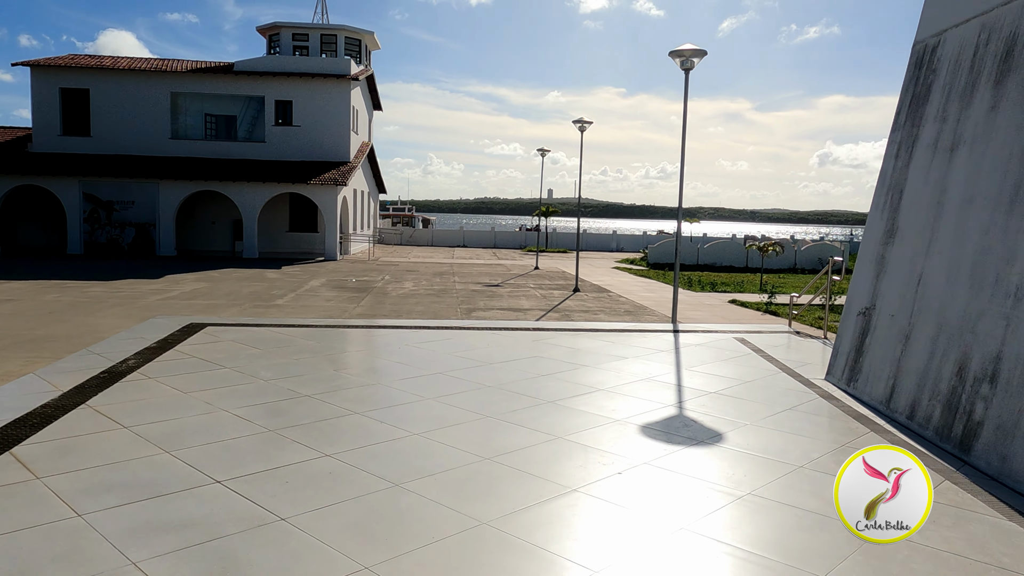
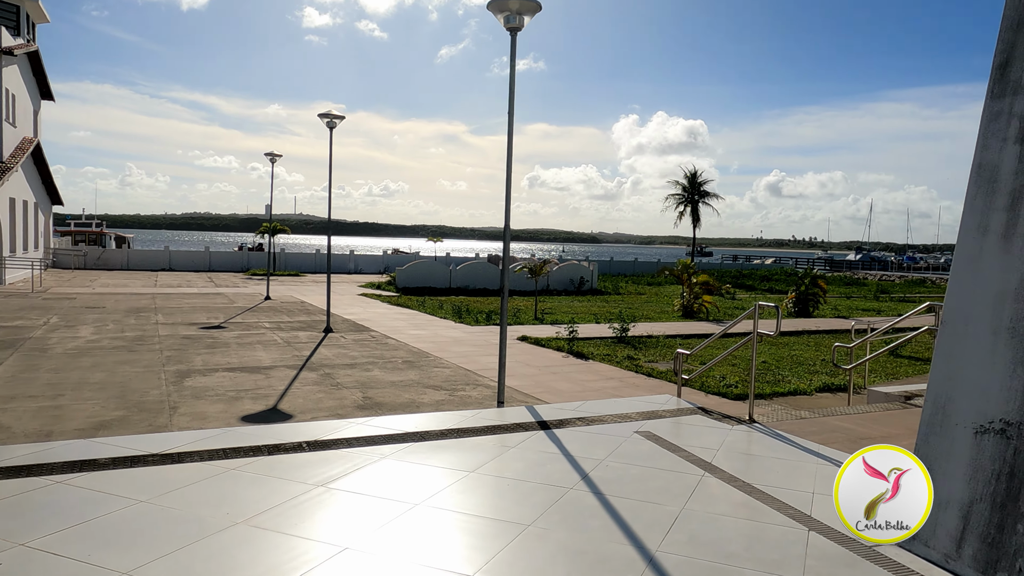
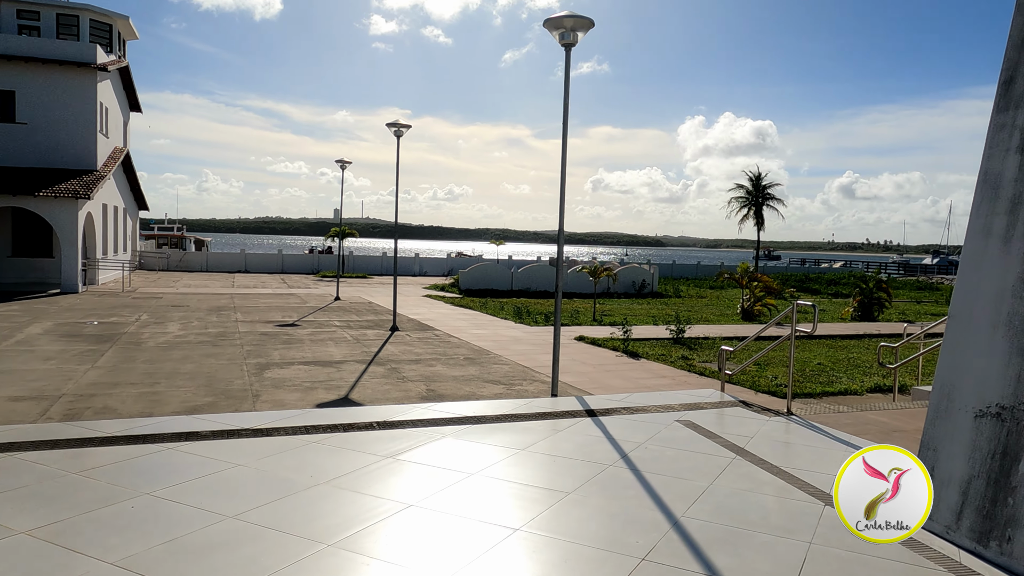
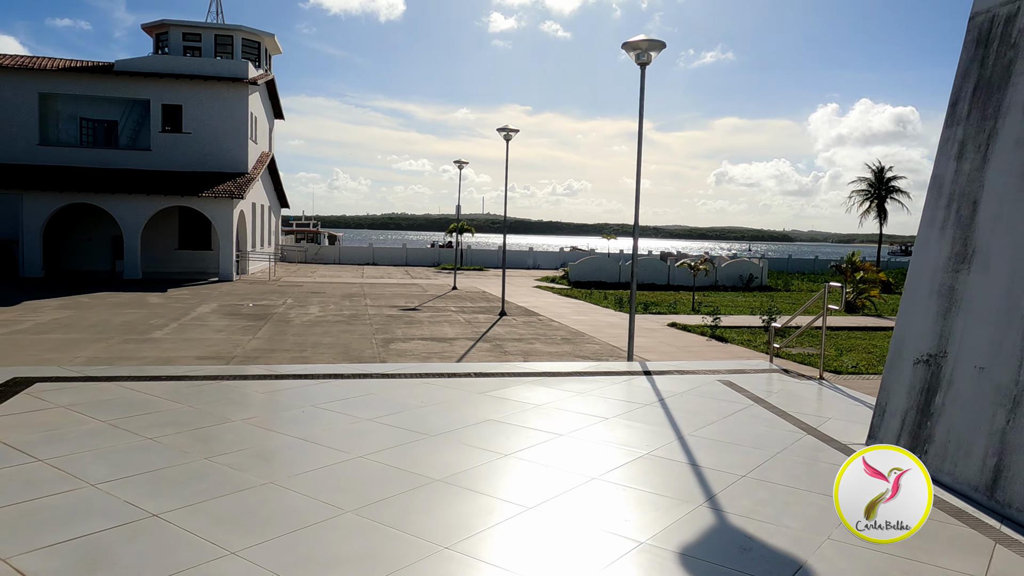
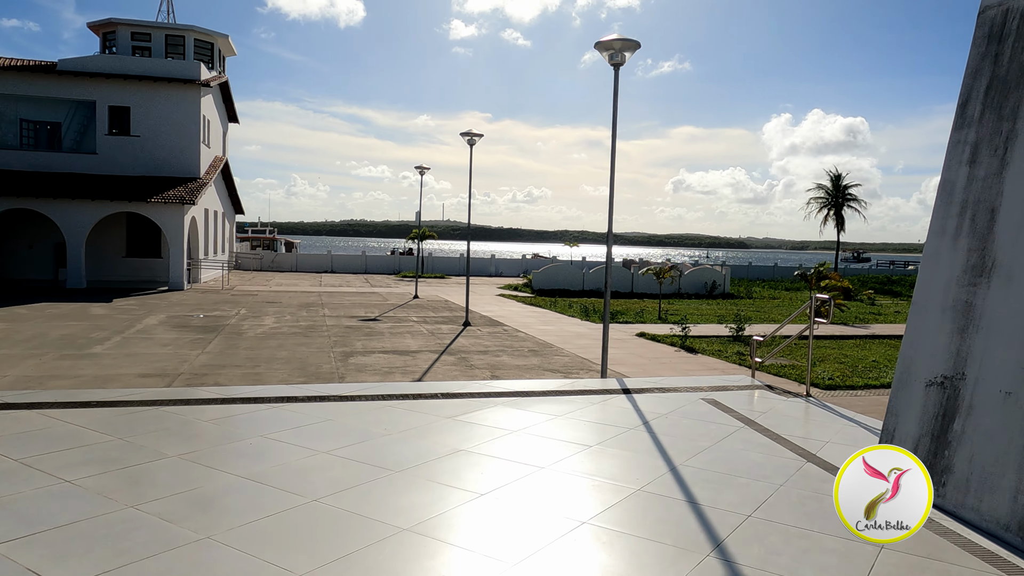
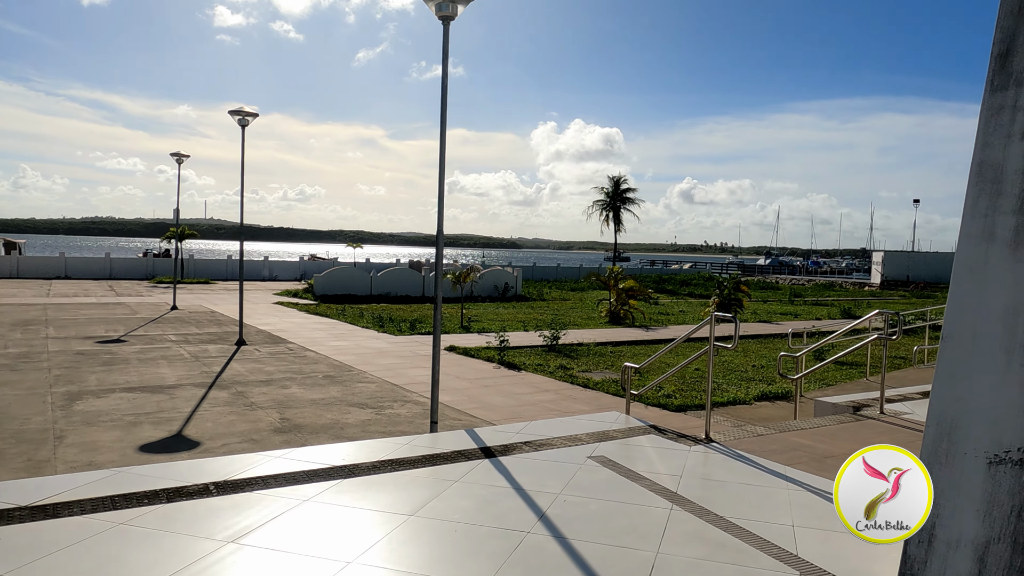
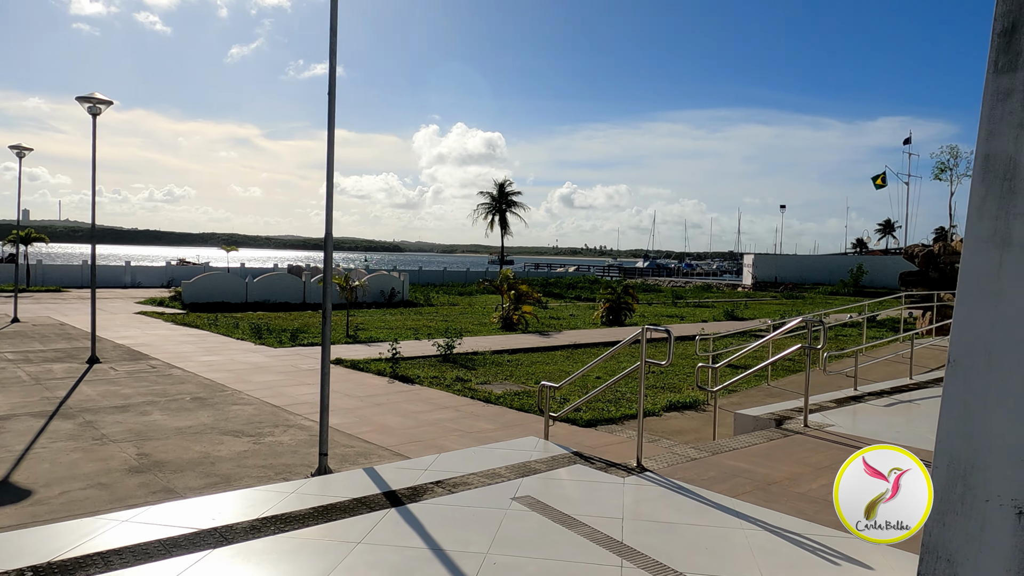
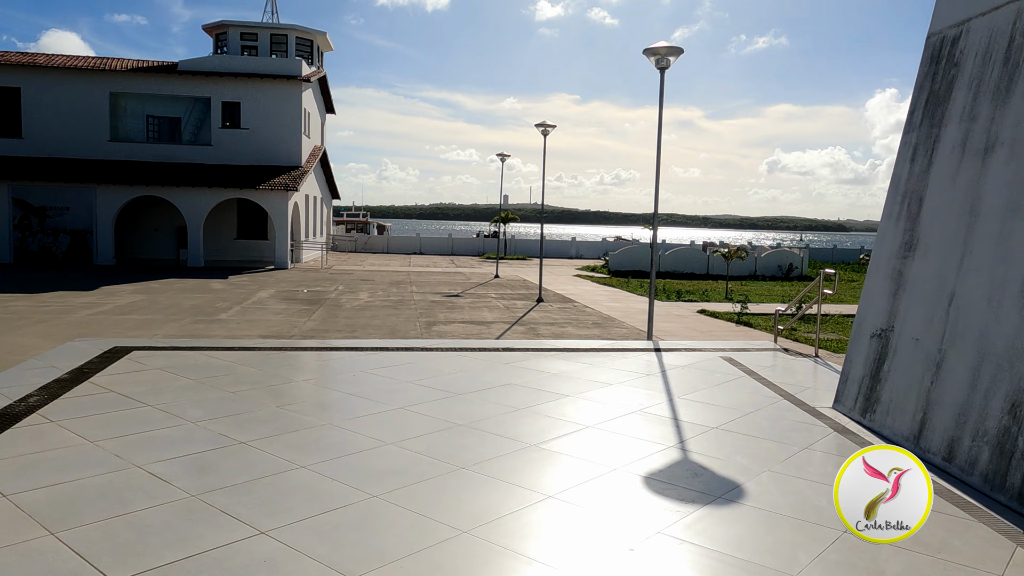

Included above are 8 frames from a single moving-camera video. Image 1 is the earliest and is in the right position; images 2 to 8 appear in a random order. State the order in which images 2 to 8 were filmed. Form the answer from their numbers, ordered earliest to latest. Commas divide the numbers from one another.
8, 4, 5, 3, 2, 6, 7
